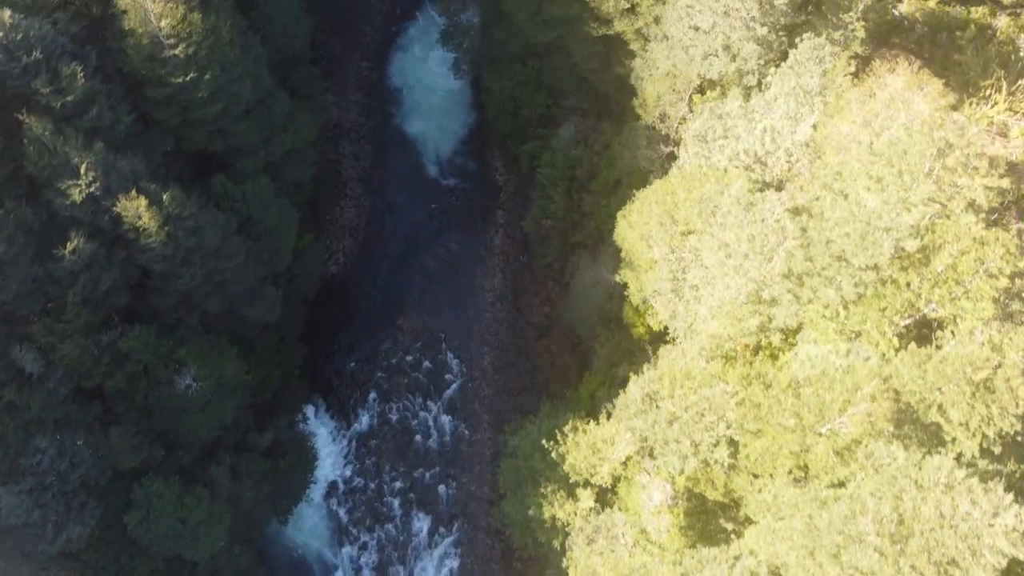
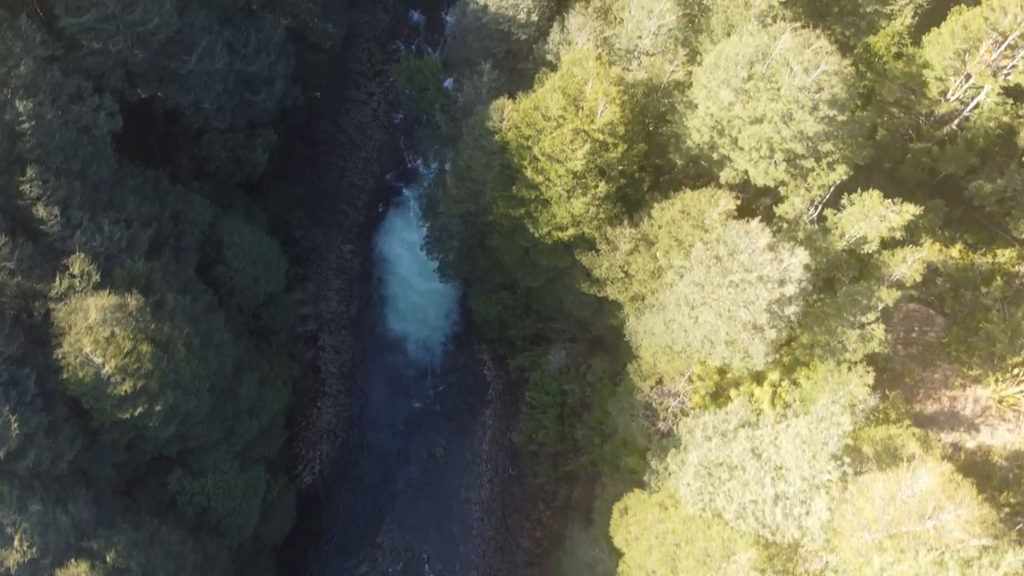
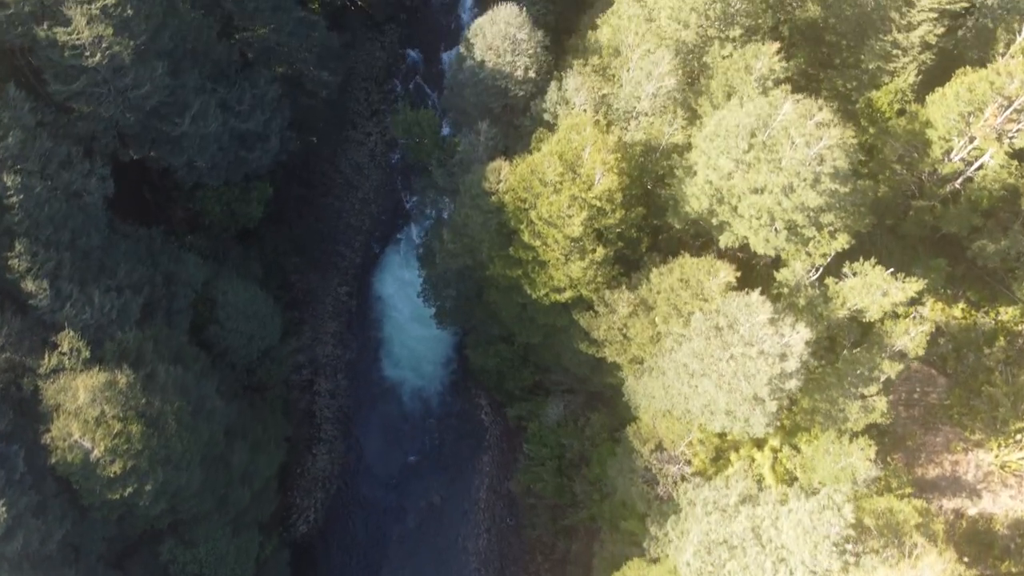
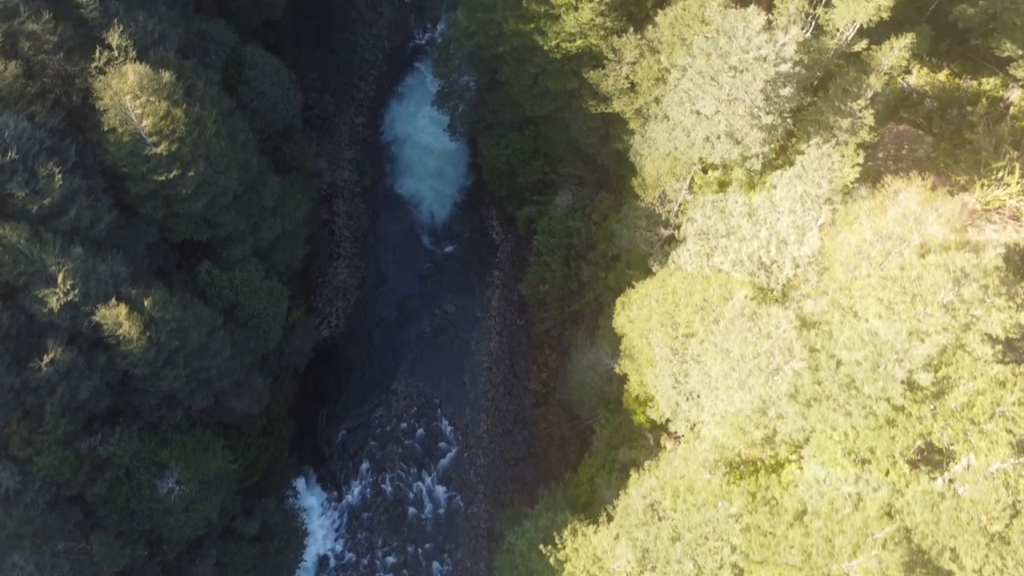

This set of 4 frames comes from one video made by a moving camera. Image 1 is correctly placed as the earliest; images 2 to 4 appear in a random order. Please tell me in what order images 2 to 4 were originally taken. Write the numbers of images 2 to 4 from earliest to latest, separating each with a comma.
4, 2, 3
